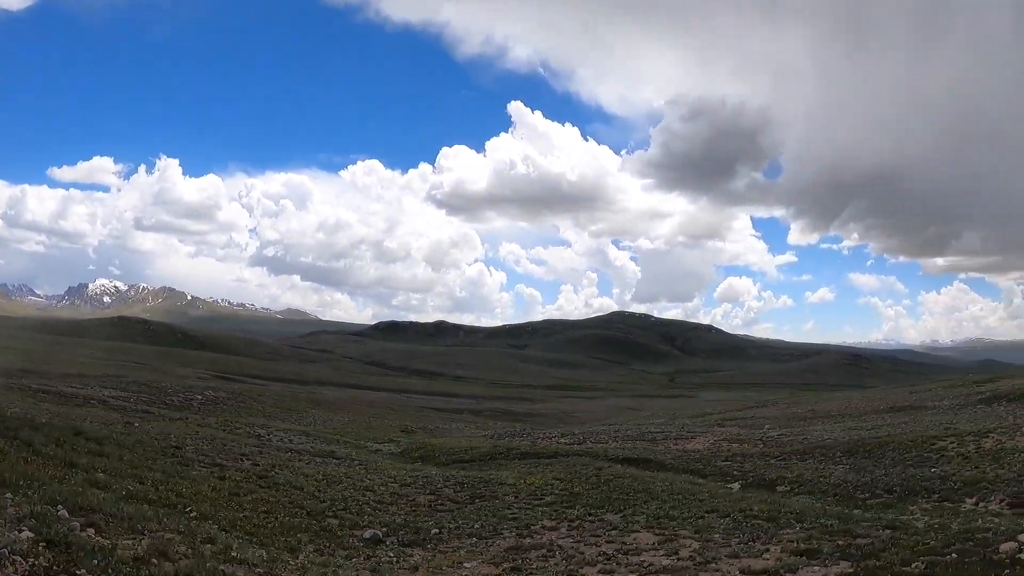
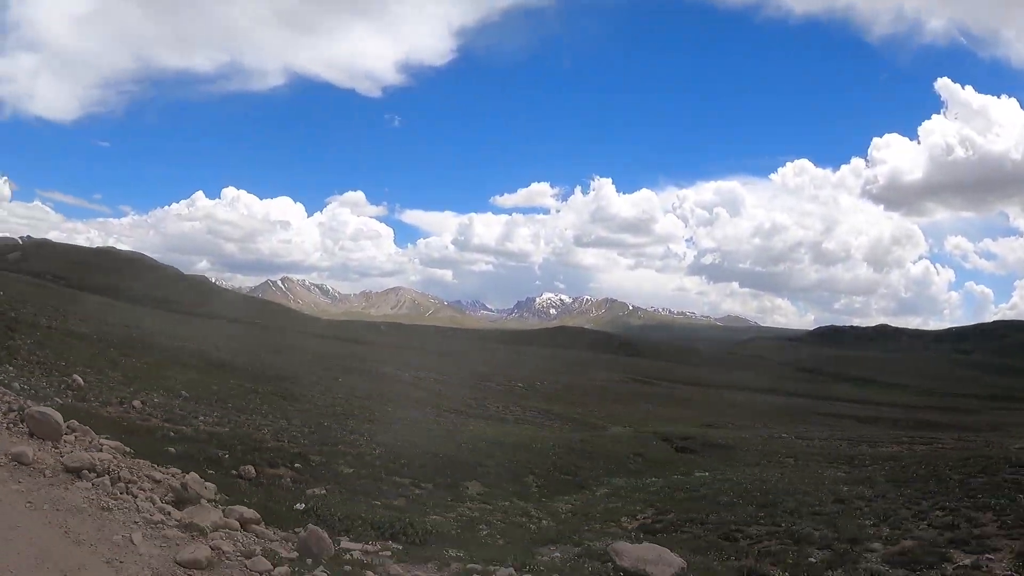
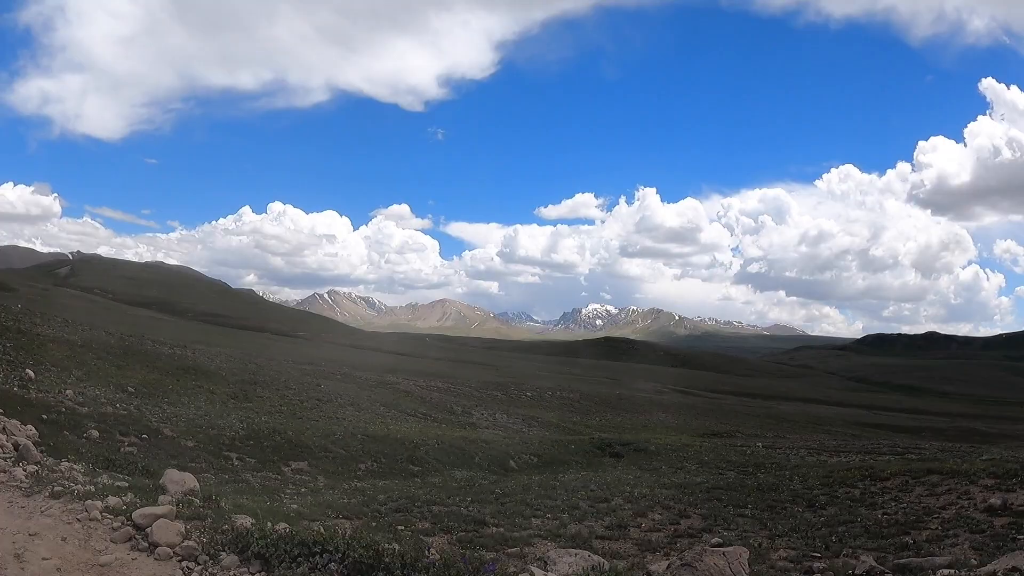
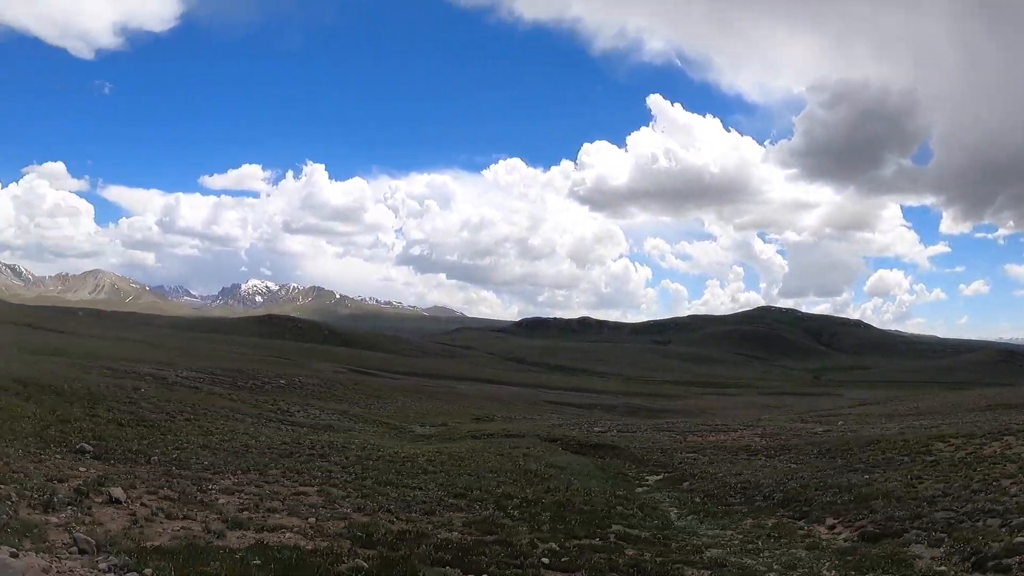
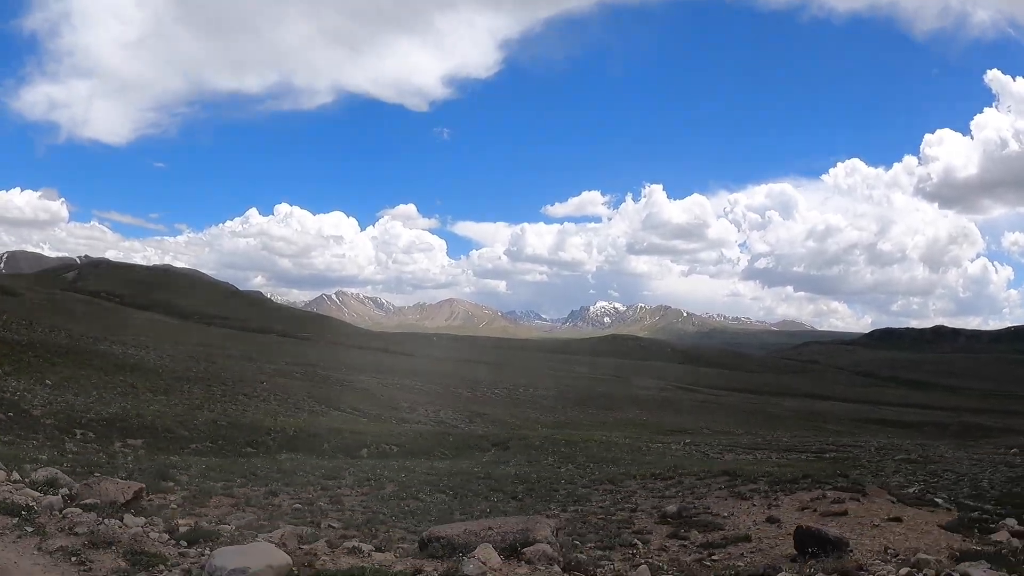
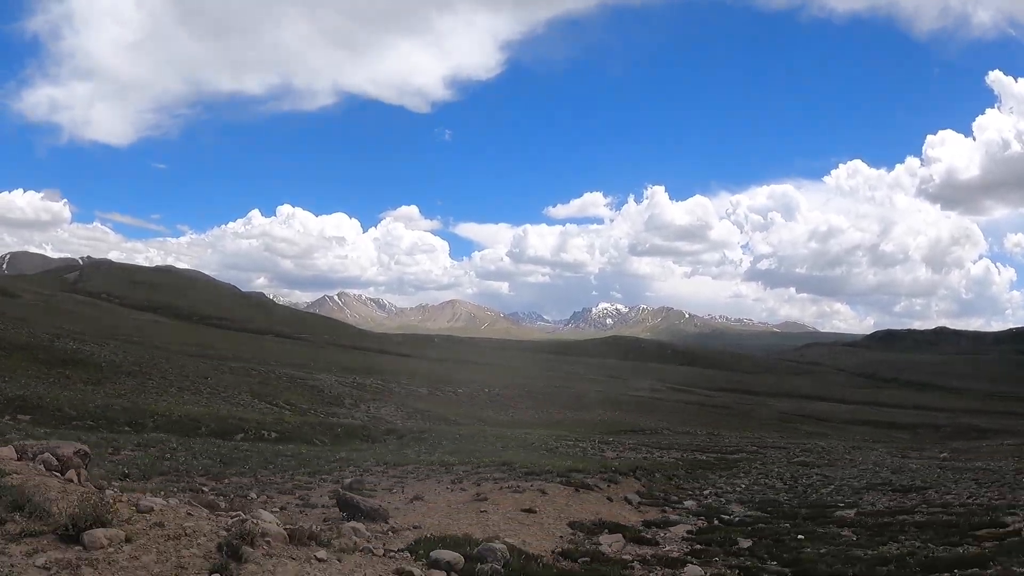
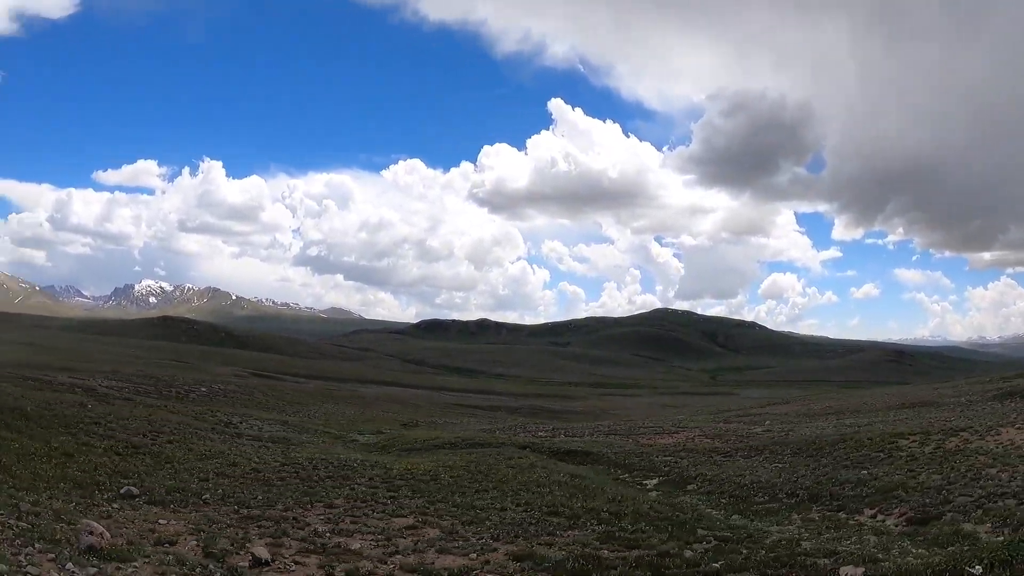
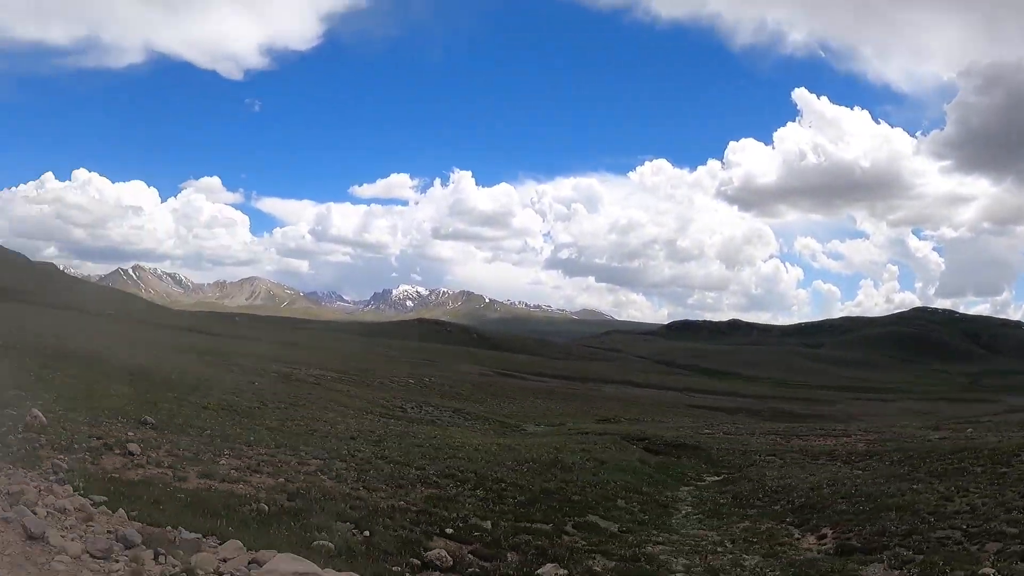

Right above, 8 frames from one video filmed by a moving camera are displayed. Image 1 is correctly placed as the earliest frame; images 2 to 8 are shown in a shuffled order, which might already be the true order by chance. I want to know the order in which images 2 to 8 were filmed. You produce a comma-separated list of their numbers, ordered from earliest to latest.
7, 4, 8, 2, 3, 5, 6
